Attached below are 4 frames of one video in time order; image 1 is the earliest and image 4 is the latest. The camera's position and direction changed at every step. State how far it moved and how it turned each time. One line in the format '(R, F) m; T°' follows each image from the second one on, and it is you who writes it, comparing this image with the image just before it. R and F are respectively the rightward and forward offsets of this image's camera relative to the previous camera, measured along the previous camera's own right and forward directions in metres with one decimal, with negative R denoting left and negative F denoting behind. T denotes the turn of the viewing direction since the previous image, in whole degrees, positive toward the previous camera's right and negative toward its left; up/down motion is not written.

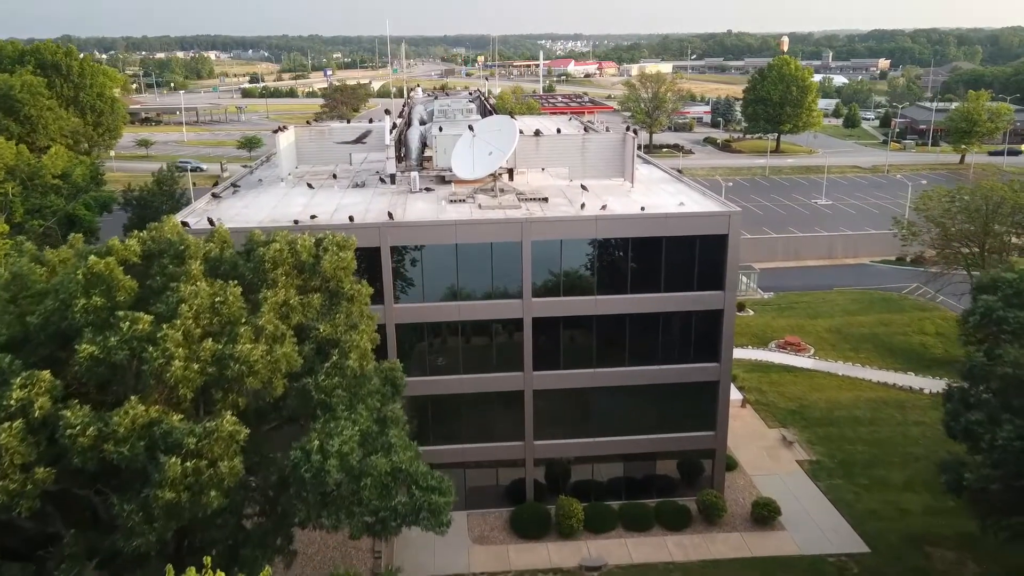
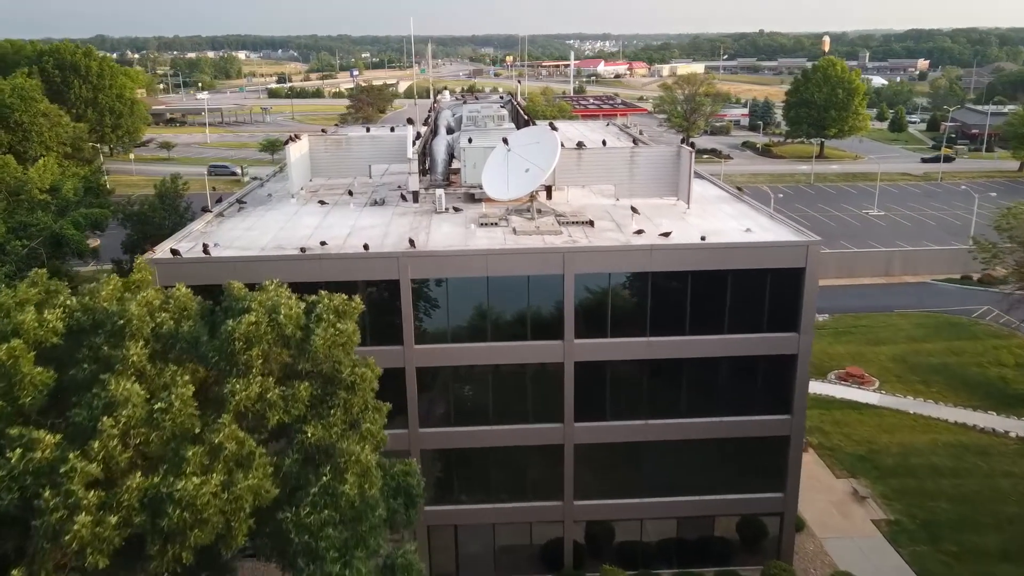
(-0.4, +3.4) m; -2°
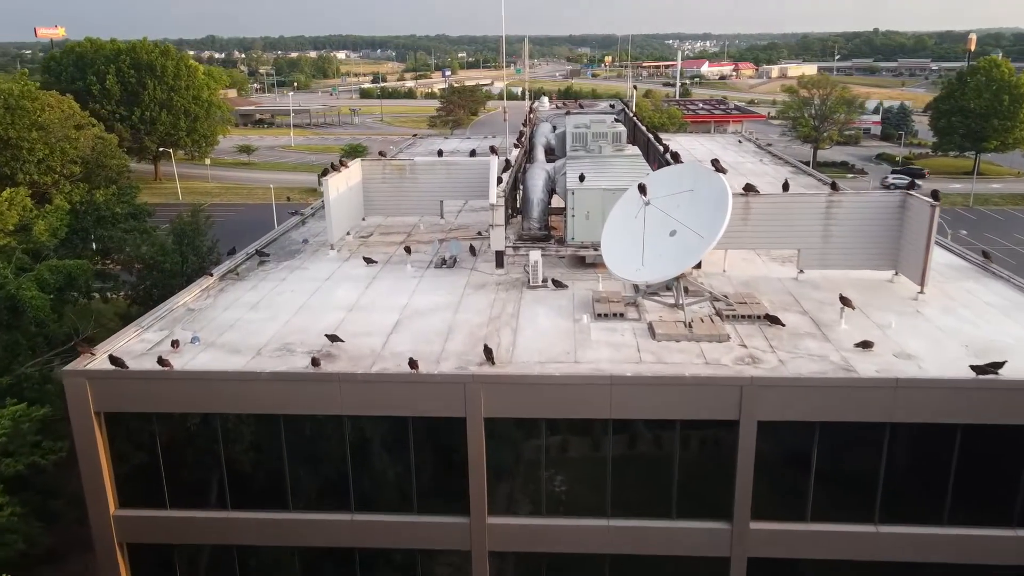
(-0.9, +8.3) m; -6°
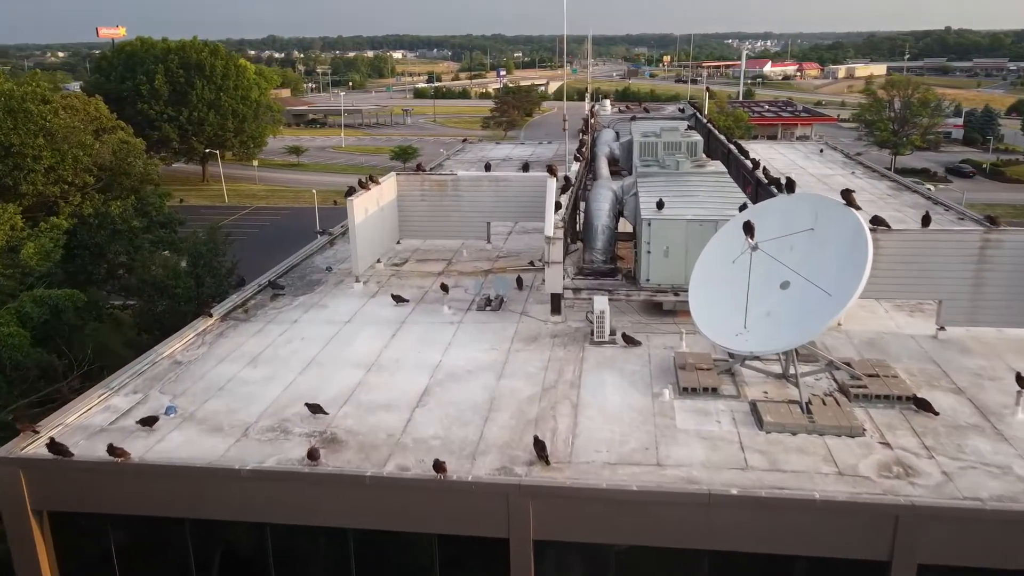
(-0.1, +3.4) m; -4°
